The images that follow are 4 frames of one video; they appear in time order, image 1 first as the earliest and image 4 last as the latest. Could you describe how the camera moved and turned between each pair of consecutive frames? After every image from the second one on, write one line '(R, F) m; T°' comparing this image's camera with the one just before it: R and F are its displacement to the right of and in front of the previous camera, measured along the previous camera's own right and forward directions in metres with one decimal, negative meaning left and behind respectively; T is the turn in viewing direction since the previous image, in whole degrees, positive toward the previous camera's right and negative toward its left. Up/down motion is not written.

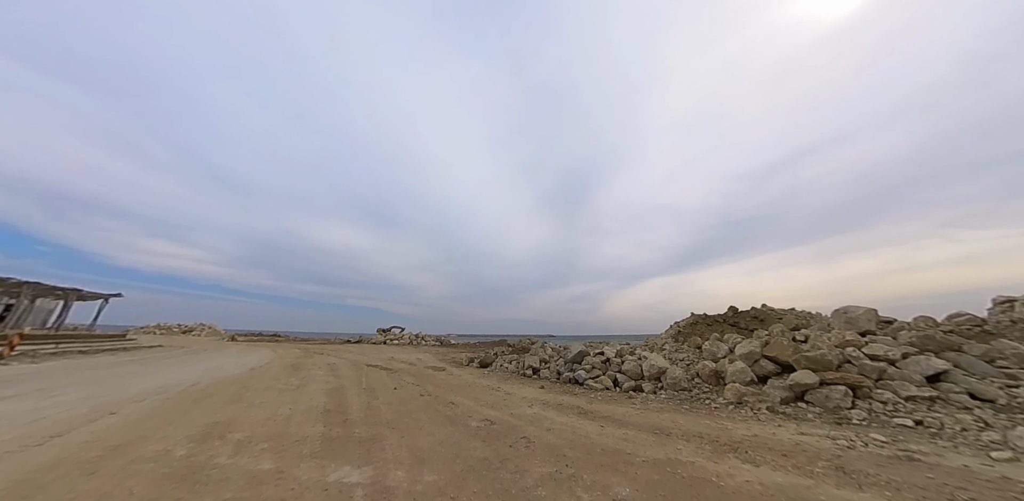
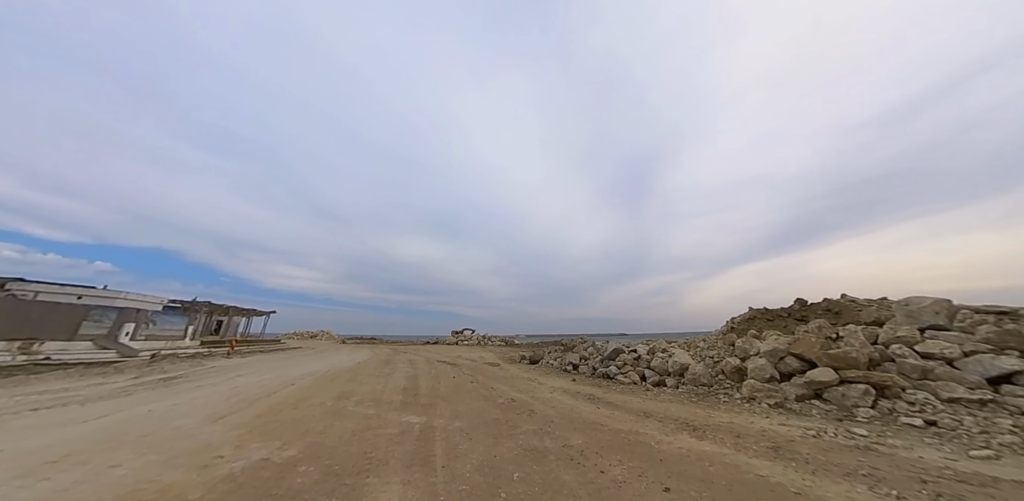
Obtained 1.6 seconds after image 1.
(+1.4, -1.5) m; -13°
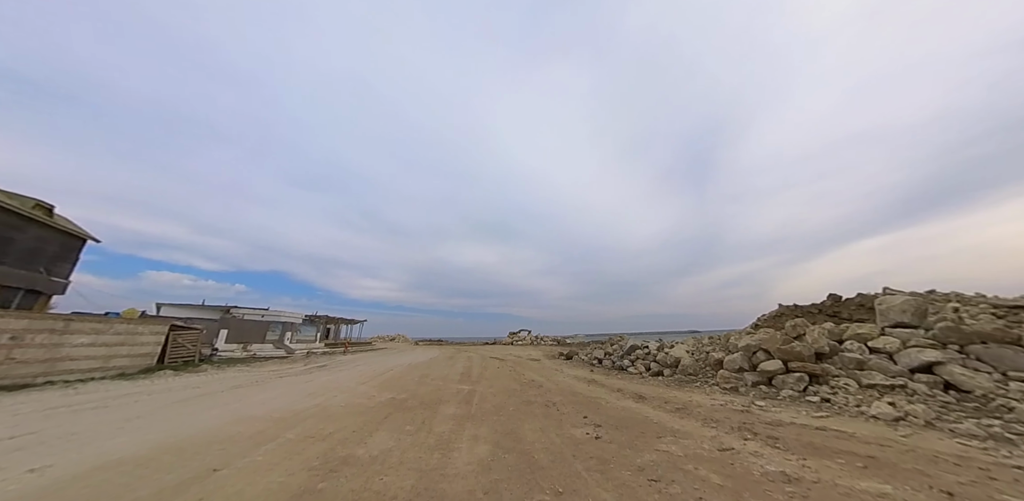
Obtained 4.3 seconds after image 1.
(+1.5, -2.9) m; -11°
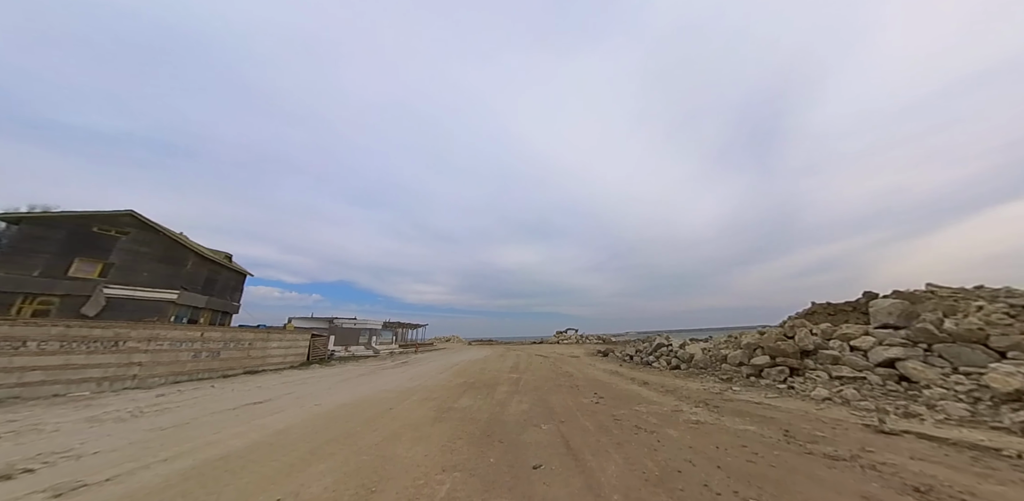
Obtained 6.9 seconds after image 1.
(+0.5, -2.8) m; -8°
